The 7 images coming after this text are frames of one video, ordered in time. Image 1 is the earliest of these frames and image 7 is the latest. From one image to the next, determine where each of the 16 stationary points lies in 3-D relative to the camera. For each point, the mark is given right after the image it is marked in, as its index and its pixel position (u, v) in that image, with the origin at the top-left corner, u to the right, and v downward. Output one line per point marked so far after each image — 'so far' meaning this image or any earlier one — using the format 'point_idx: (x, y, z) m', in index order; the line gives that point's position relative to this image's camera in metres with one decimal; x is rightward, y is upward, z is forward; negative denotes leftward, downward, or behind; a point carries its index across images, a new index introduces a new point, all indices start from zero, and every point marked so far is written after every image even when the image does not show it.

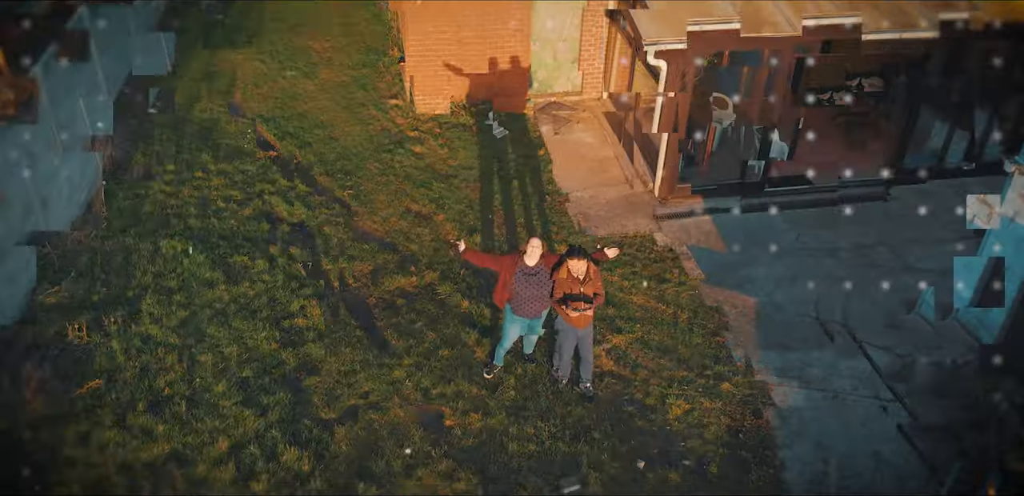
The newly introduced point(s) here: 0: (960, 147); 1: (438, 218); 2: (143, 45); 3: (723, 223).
0: (+6.7, +1.5, +11.5) m
1: (-0.9, +0.4, +9.6) m
2: (-6.0, +3.5, +11.8) m
3: (+2.7, +0.3, +10.3) m
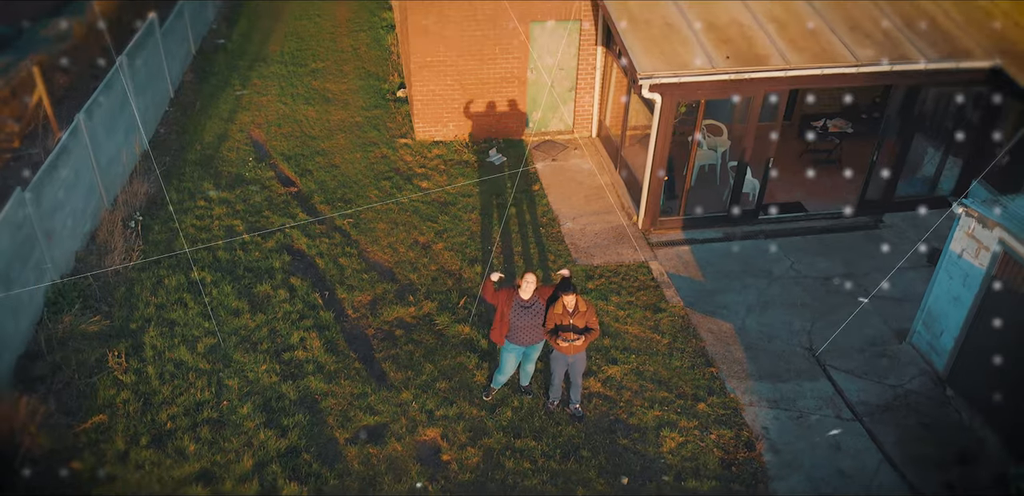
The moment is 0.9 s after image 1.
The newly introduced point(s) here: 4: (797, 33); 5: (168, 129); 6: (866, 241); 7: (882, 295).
0: (+6.7, +1.1, +11.8) m
1: (-1.0, 0.0, +10.5) m
2: (-6.0, +3.0, +13.1) m
3: (+2.7, -0.1, +10.9) m
4: (+3.9, +2.9, +10.6) m
5: (-5.7, +1.9, +12.8) m
6: (+5.1, +0.1, +11.2) m
7: (+4.8, -0.6, +10.1) m
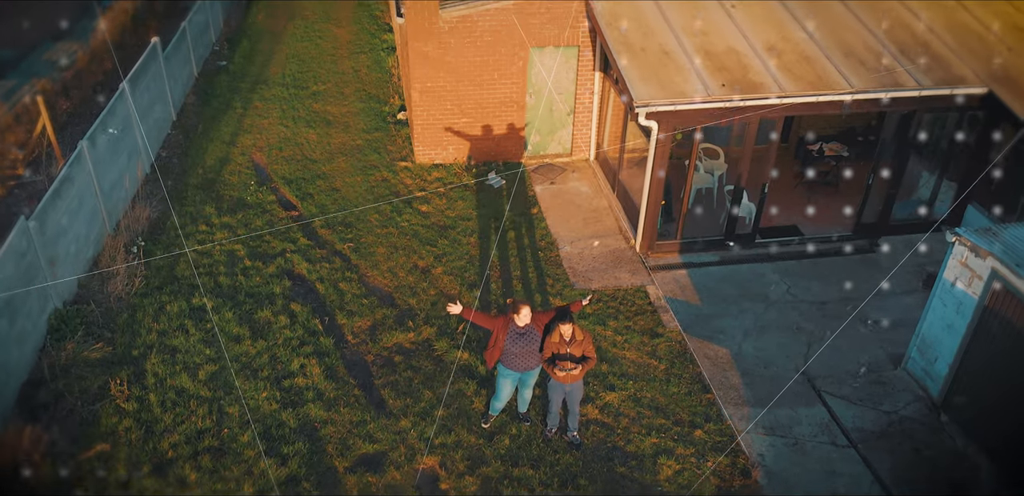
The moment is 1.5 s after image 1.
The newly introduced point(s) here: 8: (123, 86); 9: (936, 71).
0: (+6.6, +0.8, +11.9) m
1: (-1.0, -0.3, +10.6) m
2: (-6.0, +2.6, +13.2) m
3: (+2.6, -0.4, +11.0) m
4: (+3.9, +2.6, +10.7) m
5: (-5.7, +1.6, +13.0) m
6: (+5.1, -0.2, +11.3) m
7: (+4.8, -0.9, +10.2) m
8: (-5.7, +2.4, +11.5) m
9: (+5.8, +2.4, +10.7) m
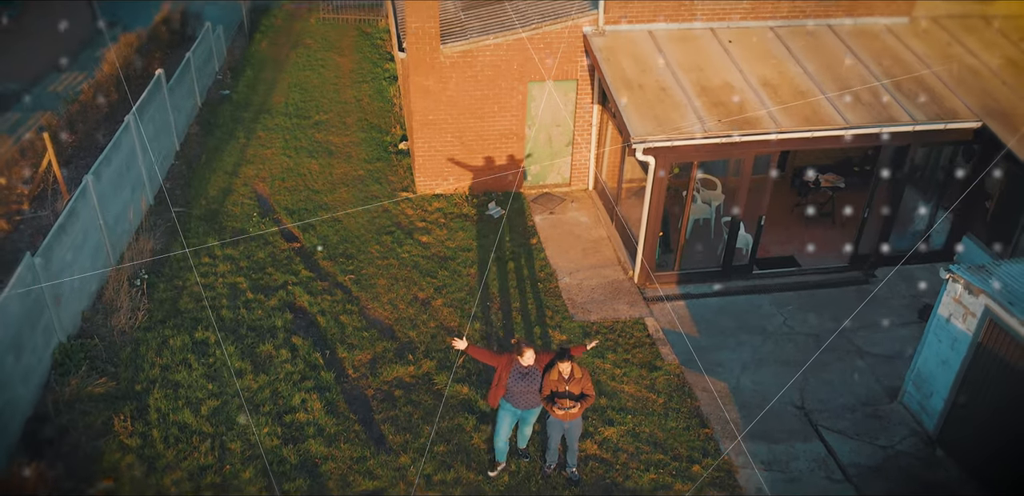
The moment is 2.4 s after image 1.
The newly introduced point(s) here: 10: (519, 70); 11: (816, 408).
0: (+6.6, +0.3, +12.0) m
1: (-1.1, -0.8, +10.7) m
2: (-6.0, +2.1, +13.4) m
3: (+2.6, -0.8, +11.1) m
4: (+3.9, +2.1, +10.9) m
5: (-5.7, +1.1, +13.1) m
6: (+5.0, -0.7, +11.4) m
7: (+4.8, -1.4, +10.3) m
8: (-5.7, +1.9, +11.6) m
9: (+5.8, +2.0, +10.9) m
10: (+0.1, +2.8, +12.4) m
11: (+3.7, -1.9, +9.3) m
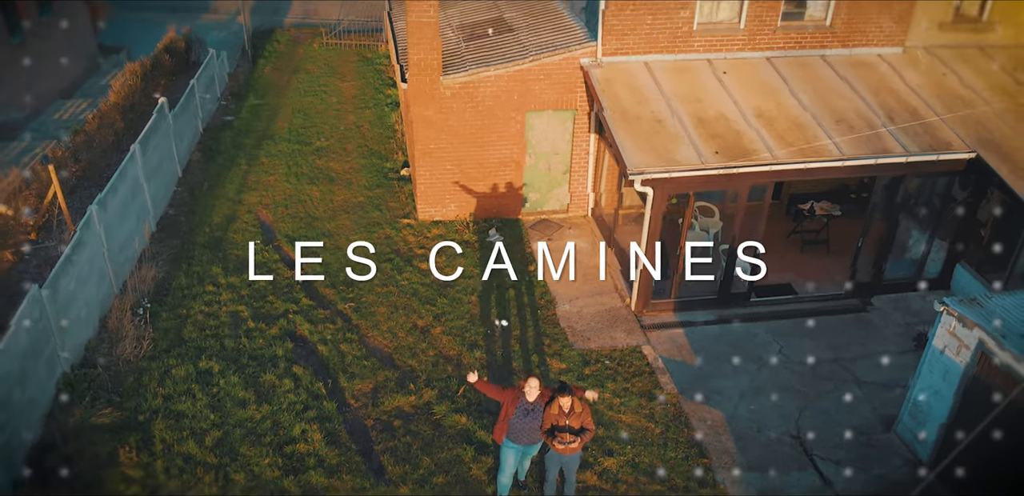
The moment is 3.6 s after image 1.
0: (+6.6, -0.1, +12.1) m
1: (-1.1, -1.2, +10.8) m
2: (-6.0, +1.7, +13.6) m
3: (+2.6, -1.3, +11.2) m
4: (+3.9, +1.7, +11.1) m
5: (-5.7, +0.6, +13.3) m
6: (+5.0, -1.1, +11.5) m
7: (+4.8, -1.8, +10.4) m
8: (-5.7, +1.5, +11.8) m
9: (+5.8, +1.6, +11.1) m
10: (+0.1, +2.4, +12.6) m
11: (+3.6, -2.3, +9.4) m
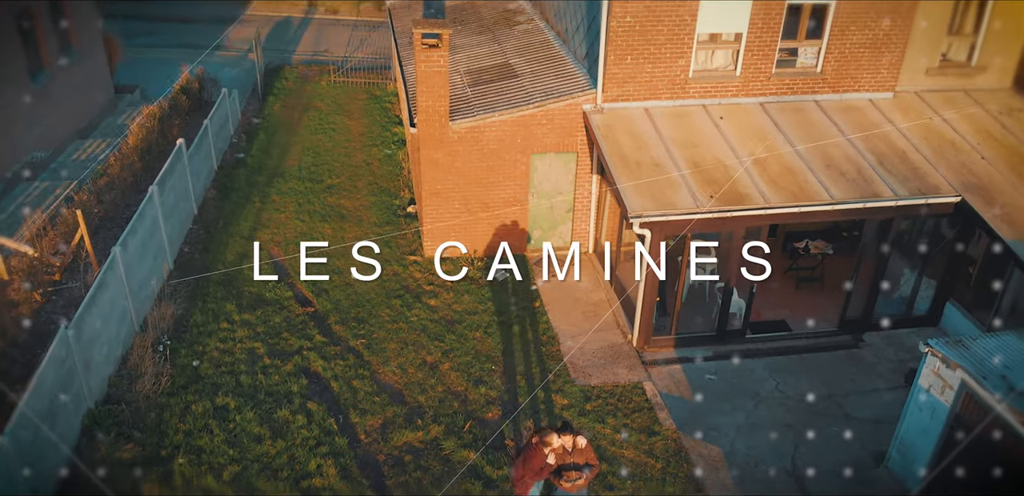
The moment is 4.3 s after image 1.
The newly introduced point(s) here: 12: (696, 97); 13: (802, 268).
0: (+6.7, -0.8, +12.6) m
1: (-1.0, -1.7, +11.2) m
2: (-5.9, +1.0, +14.0) m
3: (+2.7, -1.8, +11.6) m
4: (+3.9, +1.1, +11.6) m
5: (-5.6, 0.0, +13.7) m
6: (+5.1, -1.7, +11.9) m
7: (+4.9, -2.3, +10.8) m
8: (-5.6, +0.9, +12.3) m
9: (+5.9, +1.0, +11.5) m
10: (+0.2, +1.8, +13.1) m
11: (+3.7, -2.8, +9.8) m
12: (+3.0, +2.5, +12.9) m
13: (+5.1, -0.4, +13.7) m
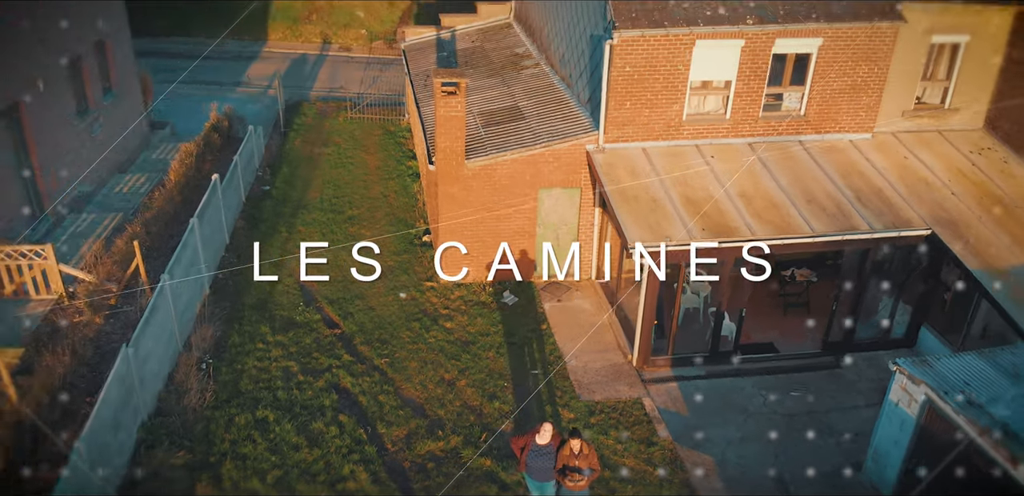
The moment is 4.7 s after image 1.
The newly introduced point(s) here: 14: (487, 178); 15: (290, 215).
0: (+6.9, -1.3, +13.7) m
1: (-0.8, -2.2, +12.3) m
2: (-5.8, +0.5, +15.2) m
3: (+2.9, -2.3, +12.7) m
4: (+4.1, +0.7, +12.7) m
5: (-5.5, -0.5, +14.9) m
6: (+5.3, -2.2, +13.0) m
7: (+5.0, -2.8, +11.8) m
8: (-5.5, +0.4, +13.4) m
9: (+6.1, +0.5, +12.7) m
10: (+0.4, +1.3, +14.3) m
11: (+3.9, -3.2, +10.9) m
12: (+3.2, +2.0, +14.1) m
13: (+5.3, -0.9, +14.8) m
14: (-0.5, +1.3, +14.1) m
15: (-4.9, +0.7, +17.1) m
